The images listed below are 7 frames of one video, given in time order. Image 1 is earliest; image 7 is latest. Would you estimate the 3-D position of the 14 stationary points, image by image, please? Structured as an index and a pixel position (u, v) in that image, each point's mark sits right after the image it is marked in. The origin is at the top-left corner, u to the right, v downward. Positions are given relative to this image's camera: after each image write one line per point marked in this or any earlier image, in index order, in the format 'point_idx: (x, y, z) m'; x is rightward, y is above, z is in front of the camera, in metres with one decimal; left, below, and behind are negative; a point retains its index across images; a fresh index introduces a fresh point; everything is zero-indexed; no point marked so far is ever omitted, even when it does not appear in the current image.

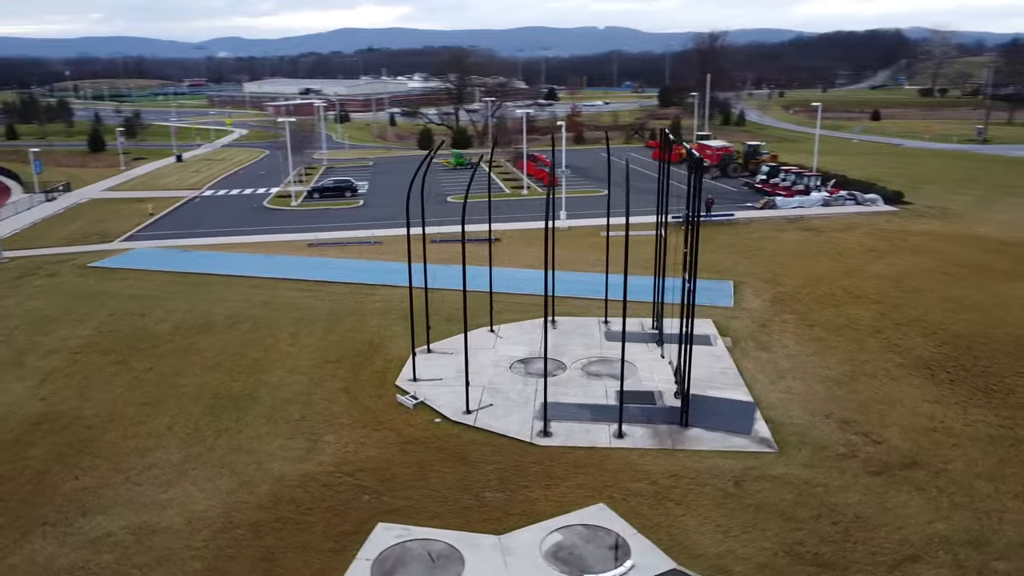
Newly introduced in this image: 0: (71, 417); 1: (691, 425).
0: (-7.5, -2.2, +13.6) m
1: (+2.8, -2.2, +12.7) m
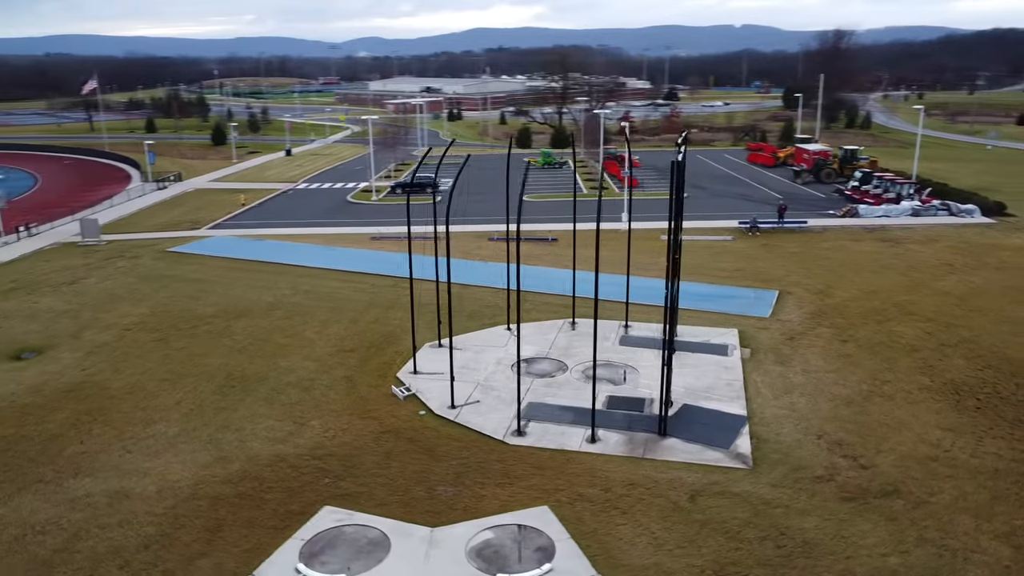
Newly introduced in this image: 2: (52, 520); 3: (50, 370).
0: (-7.7, -1.8, +14.8) m
1: (+2.4, -2.3, +12.4) m
2: (-6.0, -3.0, +10.4) m
3: (-9.2, -1.6, +15.9) m
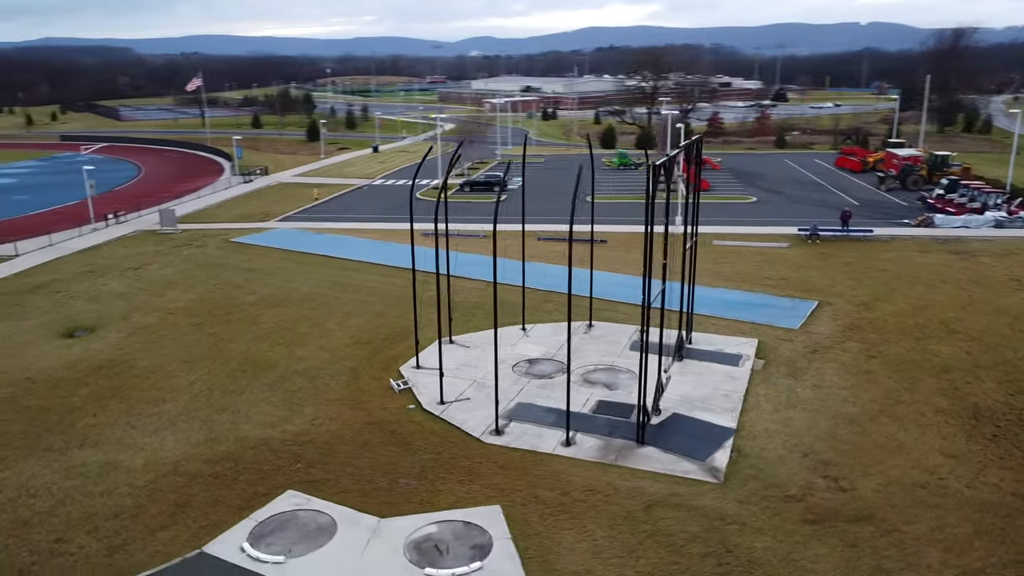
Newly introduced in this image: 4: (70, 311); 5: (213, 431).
0: (-7.6, -1.5, +15.9) m
1: (+2.1, -2.4, +12.2) m
2: (-6.6, -2.8, +11.3) m
3: (-9.1, -1.3, +17.2) m
4: (-11.1, -0.6, +19.8) m
5: (-4.9, -2.3, +12.8) m
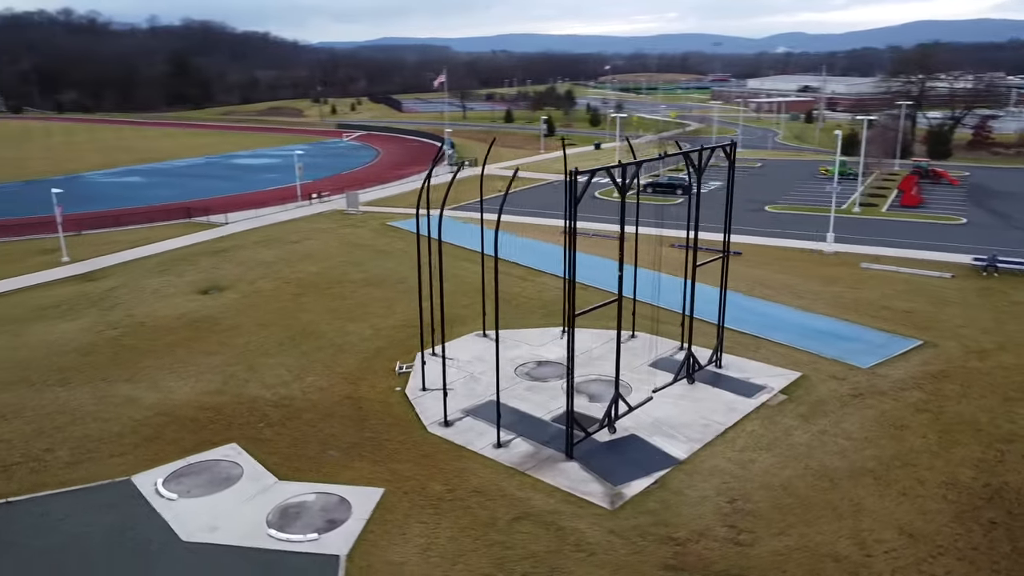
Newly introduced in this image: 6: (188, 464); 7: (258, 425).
0: (-6.9, -0.8, +18.5) m
1: (+0.9, -2.5, +11.8) m
2: (-7.6, -2.1, +13.9) m
3: (-7.7, -0.4, +20.2) m
4: (-8.7, +0.5, +23.4) m
5: (-5.4, -1.8, +14.7) m
6: (-4.8, -2.6, +11.7) m
7: (-4.2, -2.2, +13.1) m
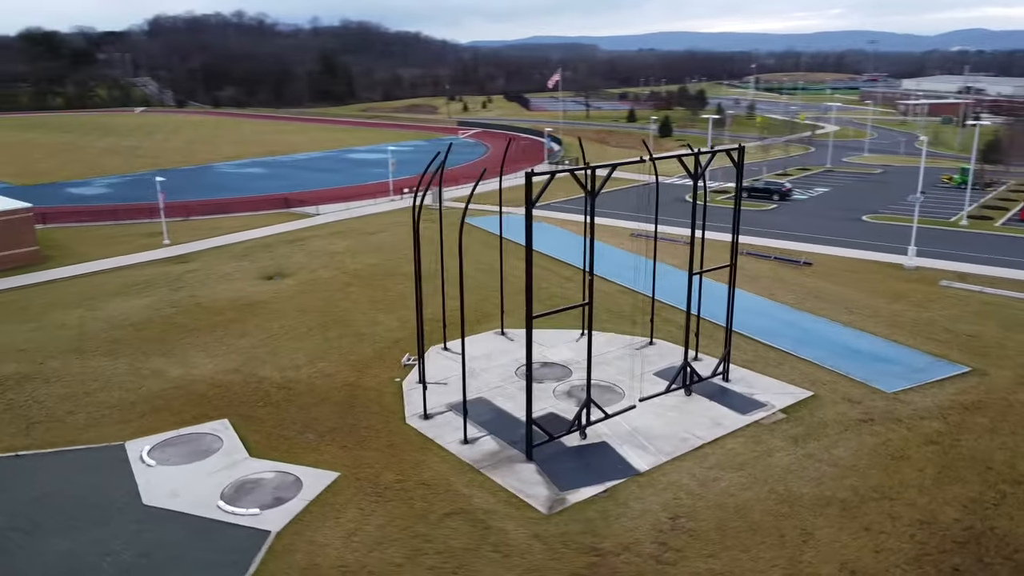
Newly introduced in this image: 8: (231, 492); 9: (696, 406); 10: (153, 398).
0: (-6.1, -0.5, +19.7) m
1: (+0.3, -2.6, +11.8) m
2: (-7.7, -1.7, +15.2) m
3: (-6.7, 0.0, +21.5) m
4: (-7.0, +0.9, +24.8) m
5: (-5.4, -1.5, +15.7) m
6: (-5.3, -2.3, +12.6) m
7: (-4.5, -2.0, +13.9) m
8: (-3.9, -2.8, +11.0) m
9: (+3.2, -2.0, +13.6) m
10: (-6.4, -2.0, +14.1) m
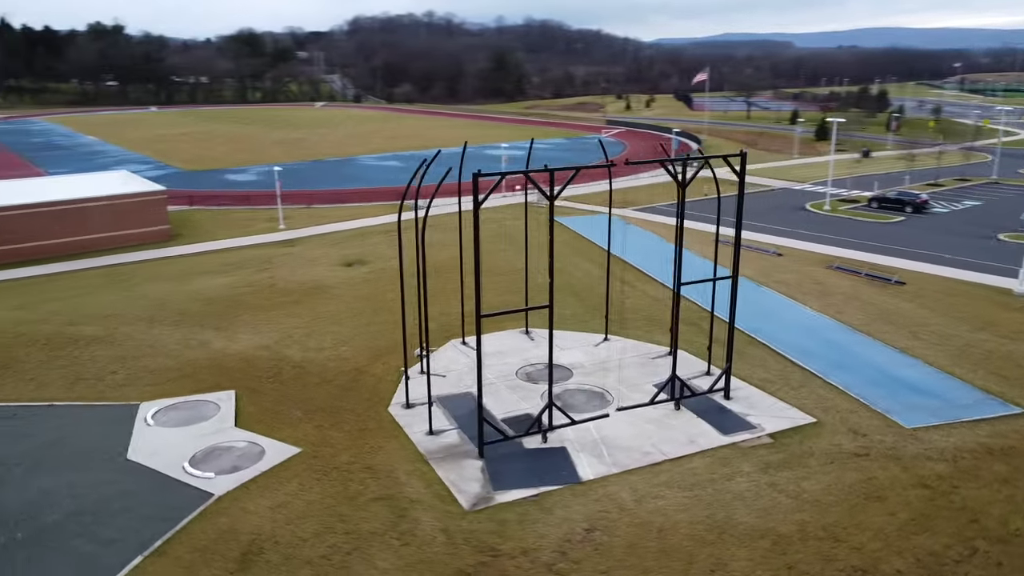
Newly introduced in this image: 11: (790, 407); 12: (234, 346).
0: (-4.9, -0.1, +21.0) m
1: (-0.4, -2.6, +12.0) m
2: (-7.5, -1.2, +17.0) m
3: (-5.0, +0.4, +22.9) m
4: (-4.6, +1.3, +26.2) m
5: (-5.1, -1.2, +17.0) m
6: (-5.7, -2.0, +13.9) m
7: (-4.6, -1.7, +15.0) m
8: (-4.7, -2.6, +12.0) m
9: (+2.8, -2.2, +13.1) m
10: (-6.4, -1.5, +15.7) m
11: (+4.8, -2.1, +13.7) m
12: (-5.9, -1.2, +16.7) m
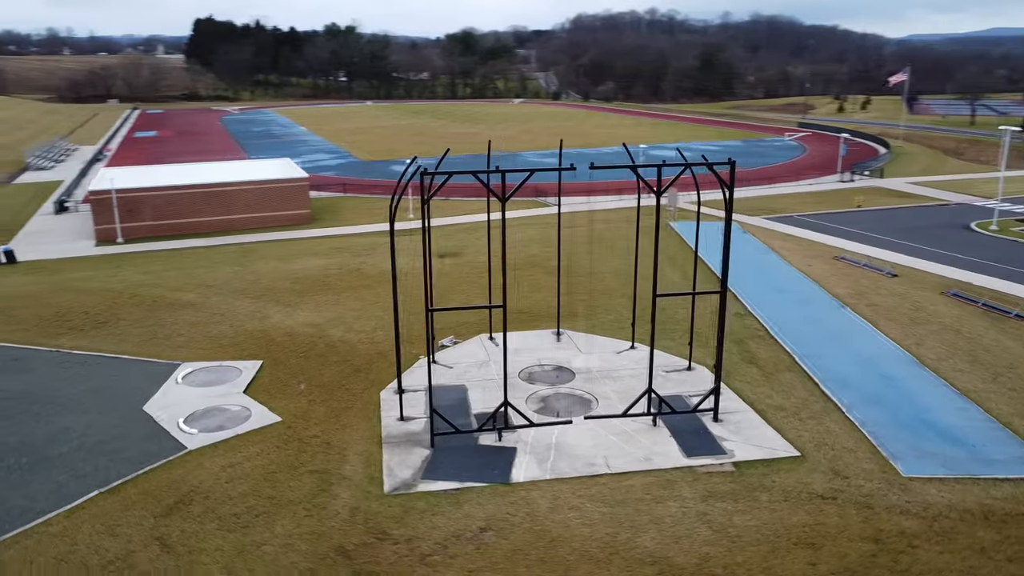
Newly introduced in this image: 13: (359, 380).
0: (-3.0, +0.3, +22.2) m
1: (-1.2, -2.5, +12.4) m
2: (-6.6, -0.6, +19.0) m
3: (-2.6, +0.7, +24.1) m
4: (-1.3, +1.6, +27.1) m
5: (-4.3, -0.8, +18.4) m
6: (-5.8, -1.5, +15.6) m
7: (-4.4, -1.4, +16.4) m
8: (-5.3, -2.2, +13.5) m
9: (+2.2, -2.4, +12.6) m
10: (-6.0, -1.0, +17.5) m
11: (+4.3, -2.4, +12.7) m
12: (-5.2, -0.8, +18.3) m
13: (-2.9, -1.8, +15.1) m
